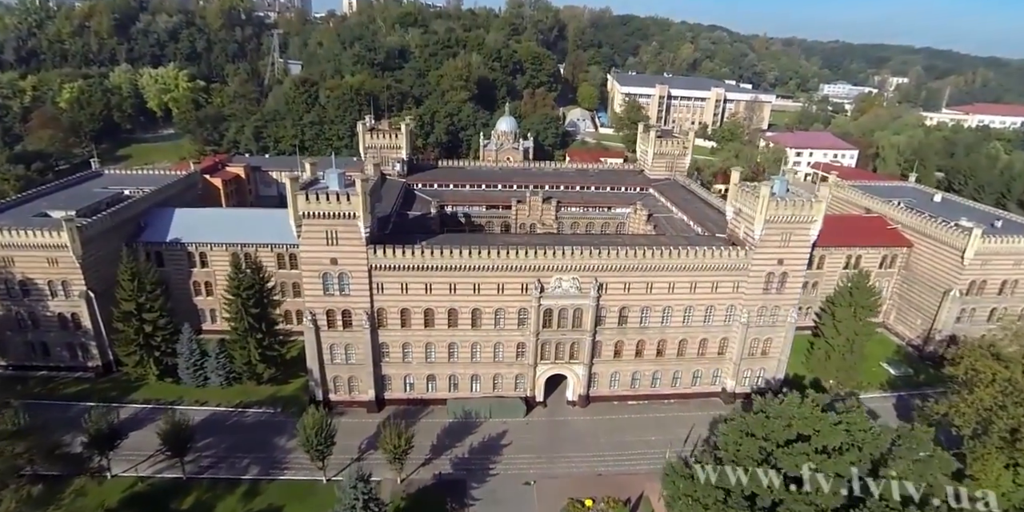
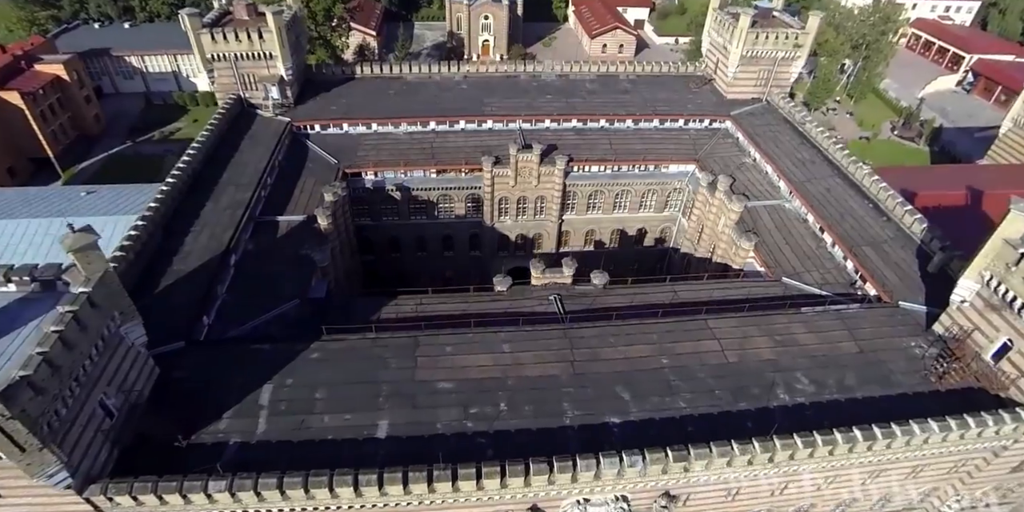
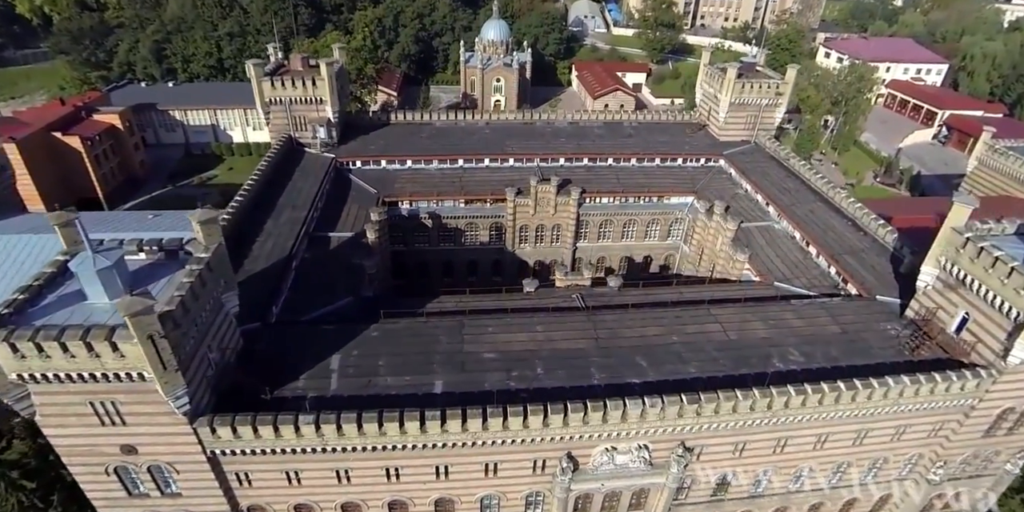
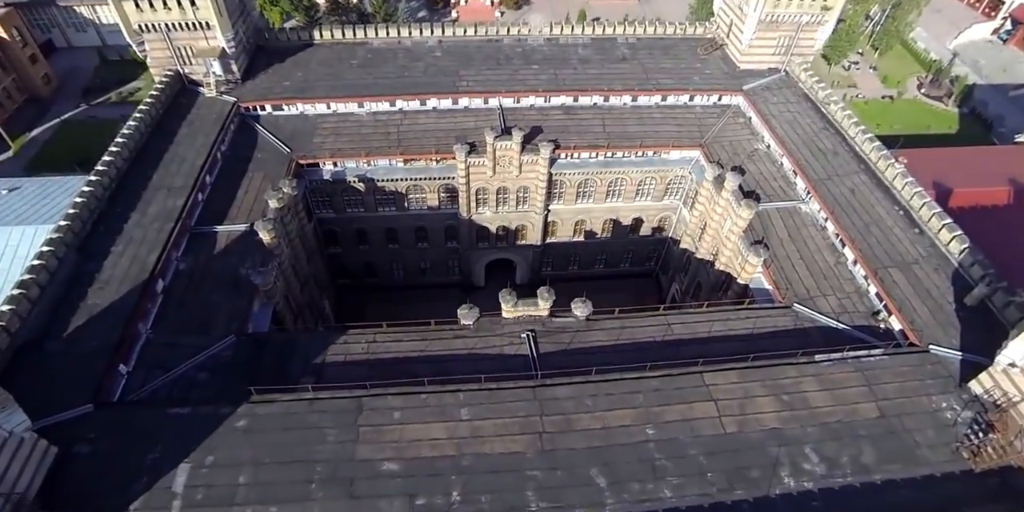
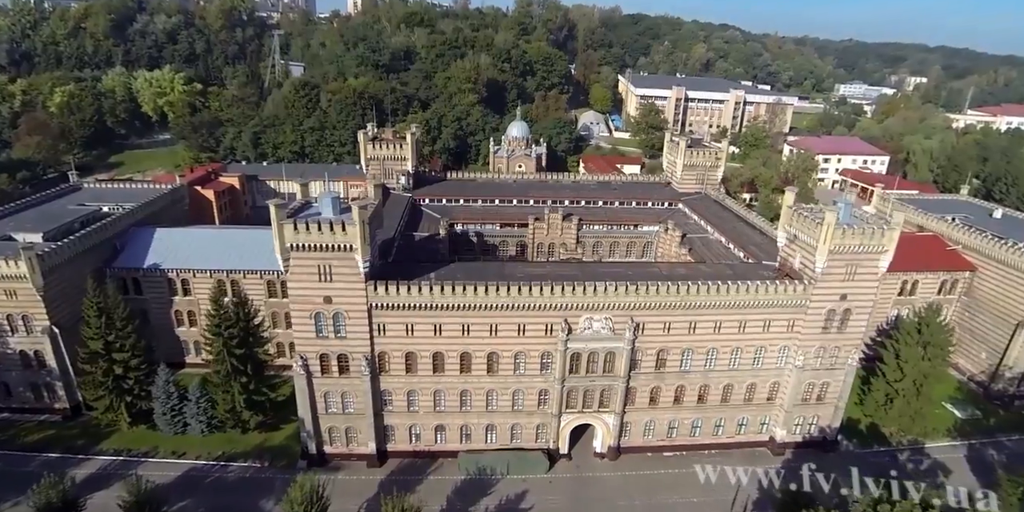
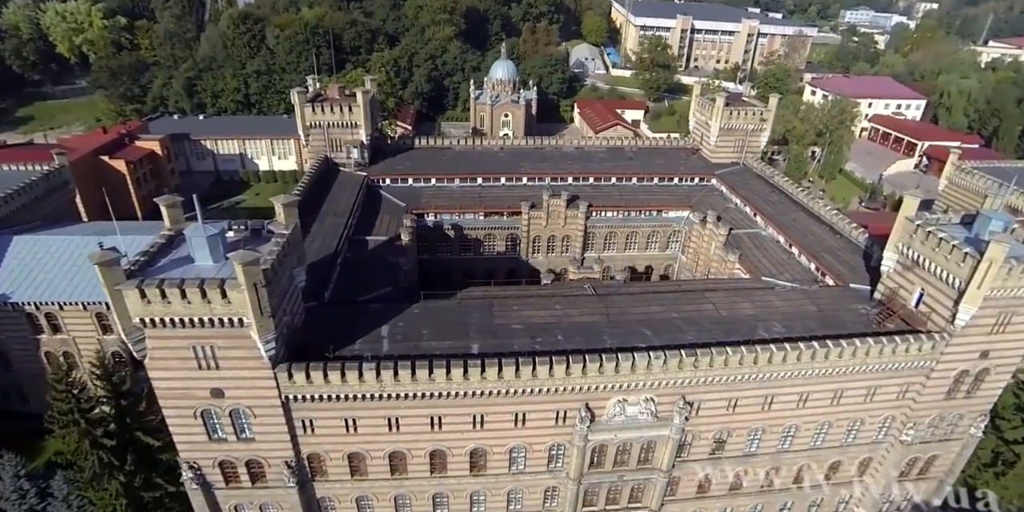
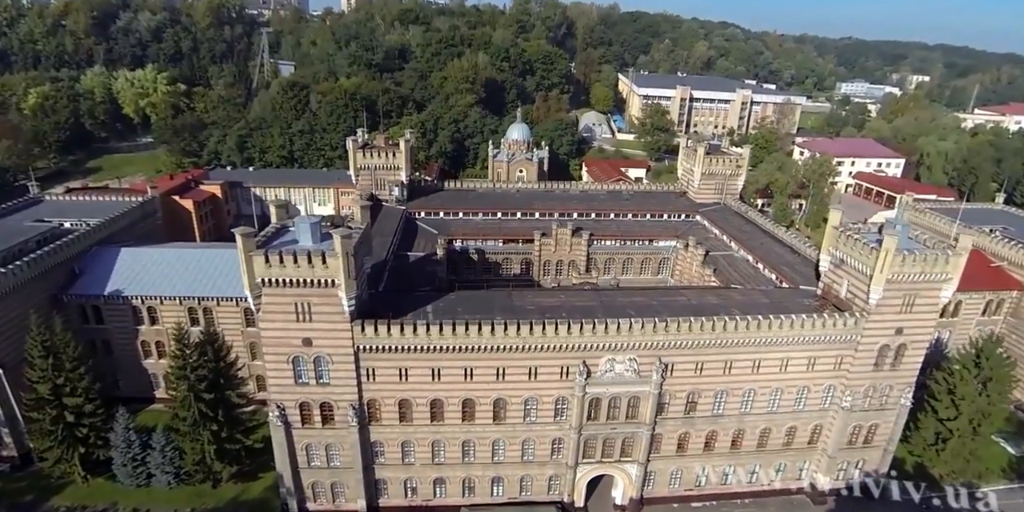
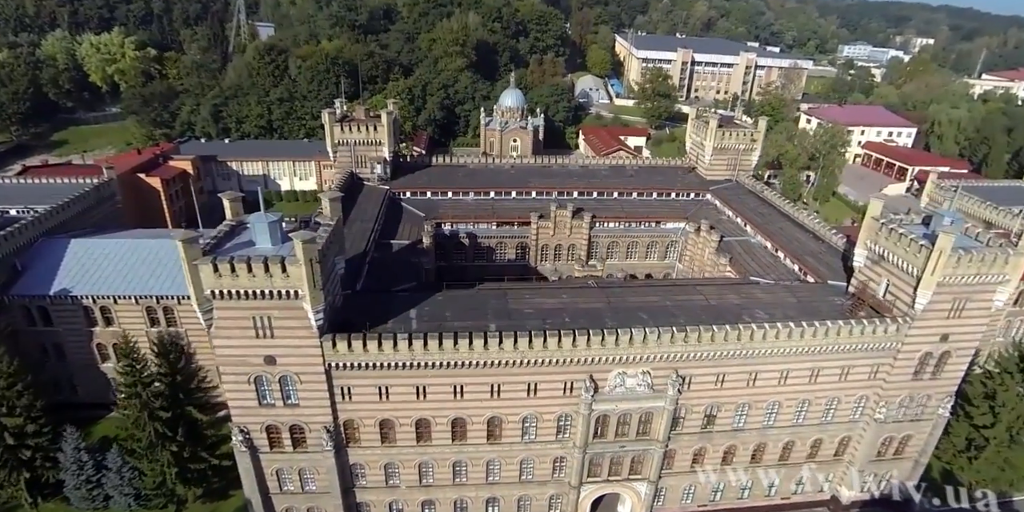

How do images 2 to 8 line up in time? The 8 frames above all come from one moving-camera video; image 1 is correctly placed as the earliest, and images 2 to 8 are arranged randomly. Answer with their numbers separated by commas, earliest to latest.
5, 7, 8, 6, 3, 2, 4
